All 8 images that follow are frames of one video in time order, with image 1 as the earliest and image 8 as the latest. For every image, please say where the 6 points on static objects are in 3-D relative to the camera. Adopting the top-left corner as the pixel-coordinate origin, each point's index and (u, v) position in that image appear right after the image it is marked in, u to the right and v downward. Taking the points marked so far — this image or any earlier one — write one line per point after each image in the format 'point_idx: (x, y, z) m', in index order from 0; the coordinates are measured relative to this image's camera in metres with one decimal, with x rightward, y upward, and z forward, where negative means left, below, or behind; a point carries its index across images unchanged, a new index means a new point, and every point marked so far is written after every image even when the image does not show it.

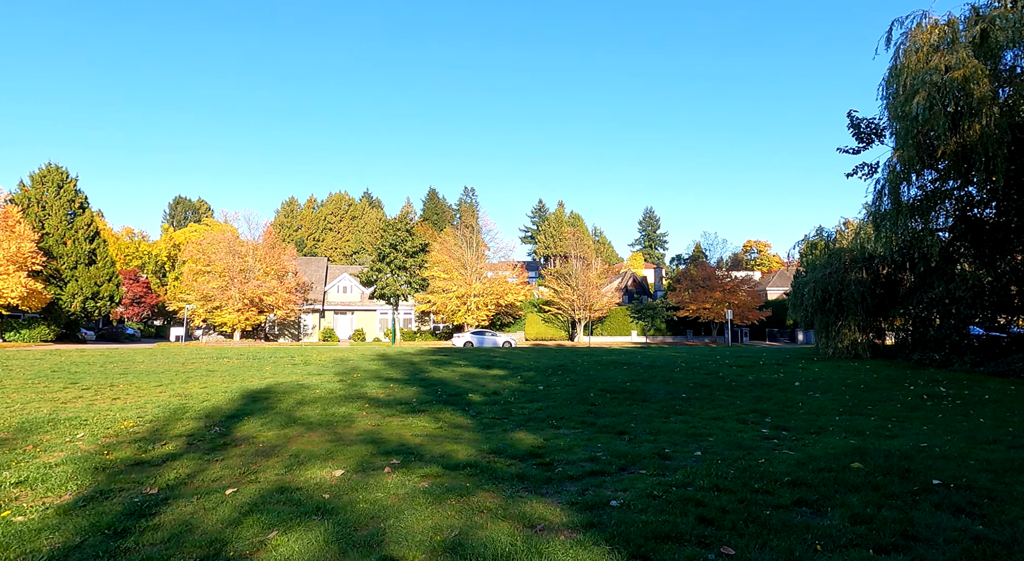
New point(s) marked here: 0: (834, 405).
0: (+5.2, -2.0, +10.3) m
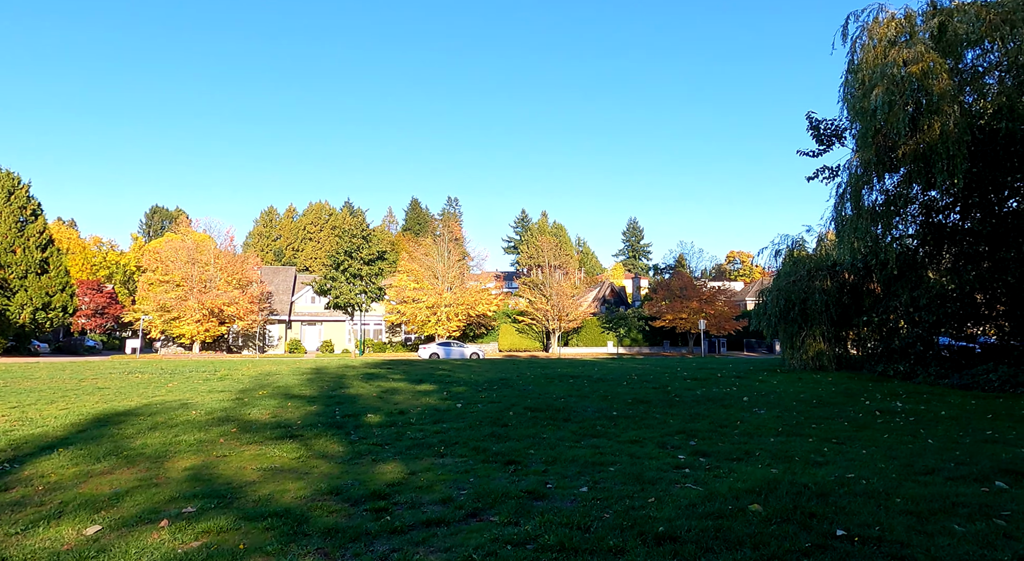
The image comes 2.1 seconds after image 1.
0: (+3.9, -2.1, +9.4) m
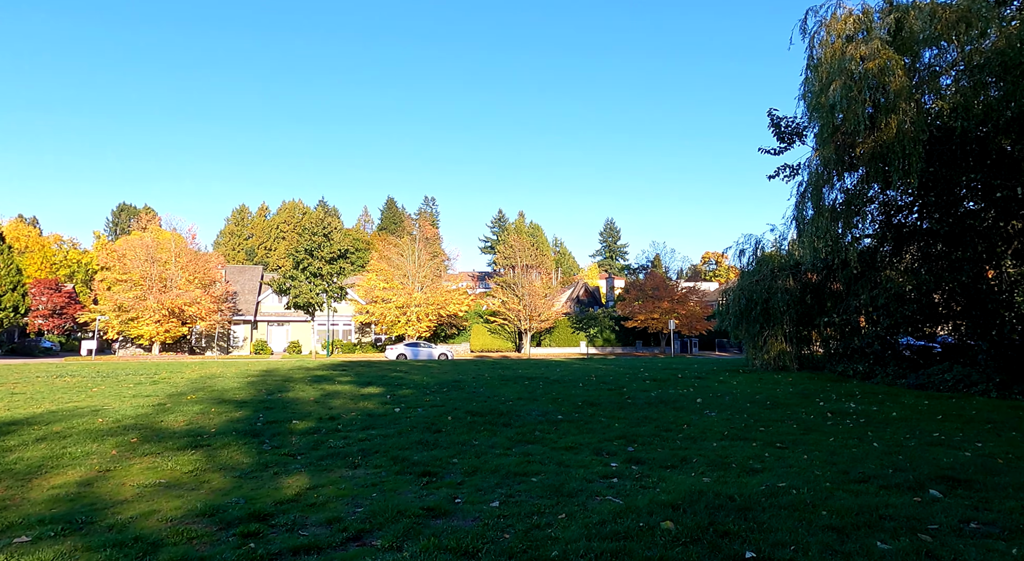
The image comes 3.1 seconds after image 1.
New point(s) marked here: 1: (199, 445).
0: (+3.0, -2.1, +9.2) m
1: (-3.1, -1.6, +6.3) m
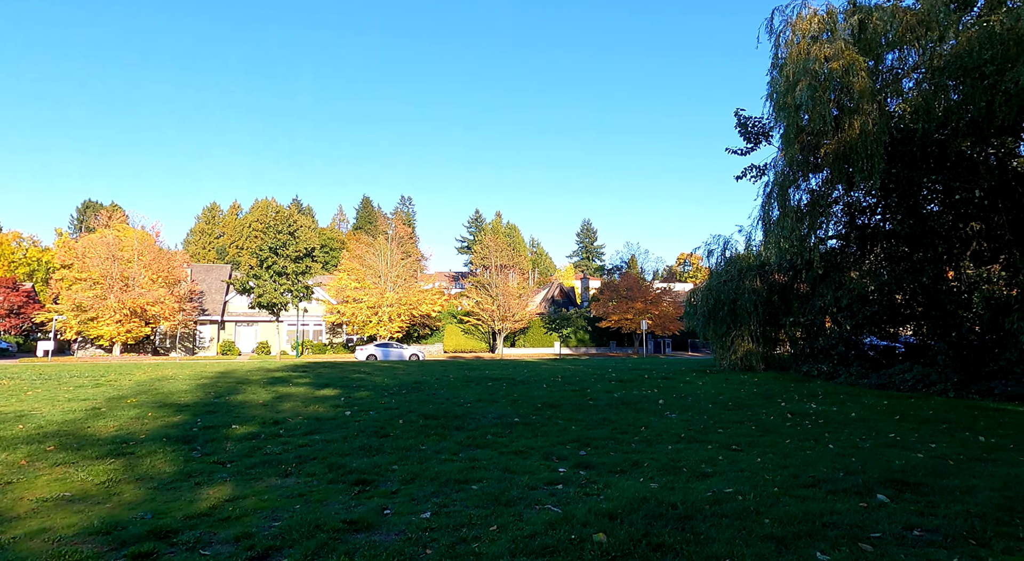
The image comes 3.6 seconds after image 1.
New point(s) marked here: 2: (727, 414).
0: (+2.4, -2.1, +9.0) m
1: (-3.6, -1.6, +5.9) m
2: (+3.7, -2.3, +10.9) m
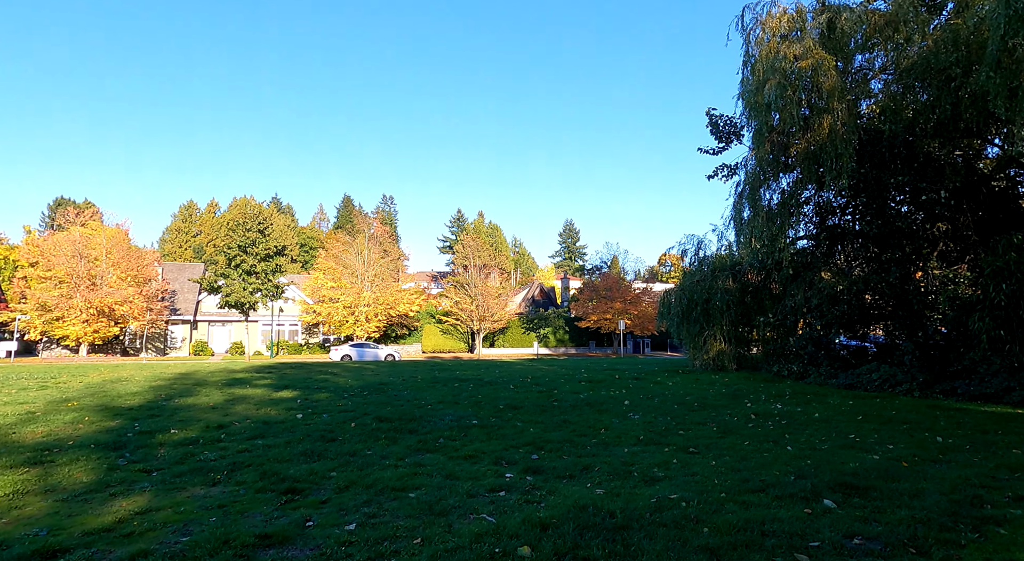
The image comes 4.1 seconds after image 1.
0: (+1.8, -2.1, +8.8) m
1: (-4.1, -1.6, +5.6) m
2: (+3.0, -2.3, +10.8) m
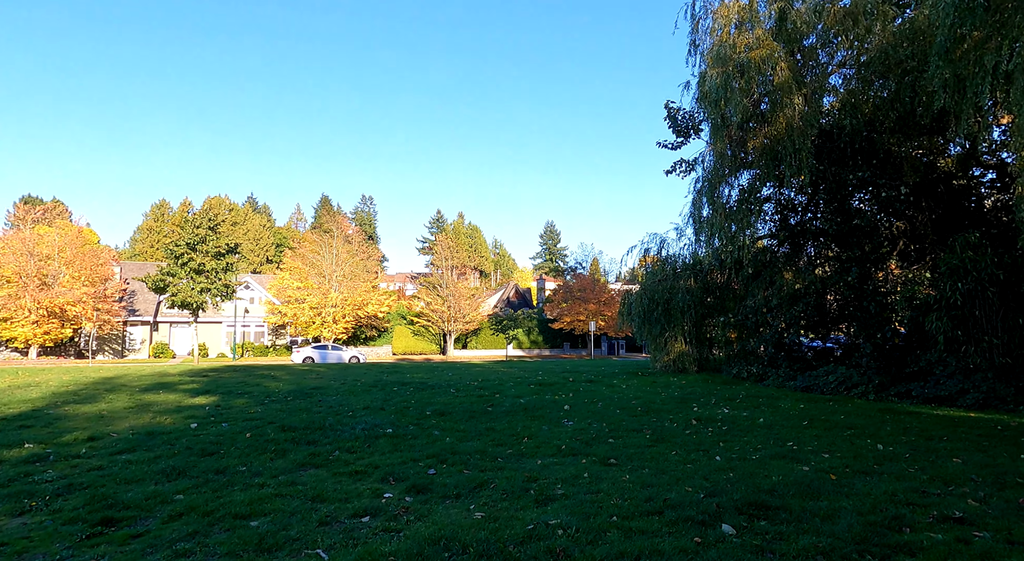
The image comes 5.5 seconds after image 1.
0: (+0.7, -2.1, +8.2) m
1: (-5.1, -1.5, +4.8) m
2: (+1.9, -2.2, +10.2) m
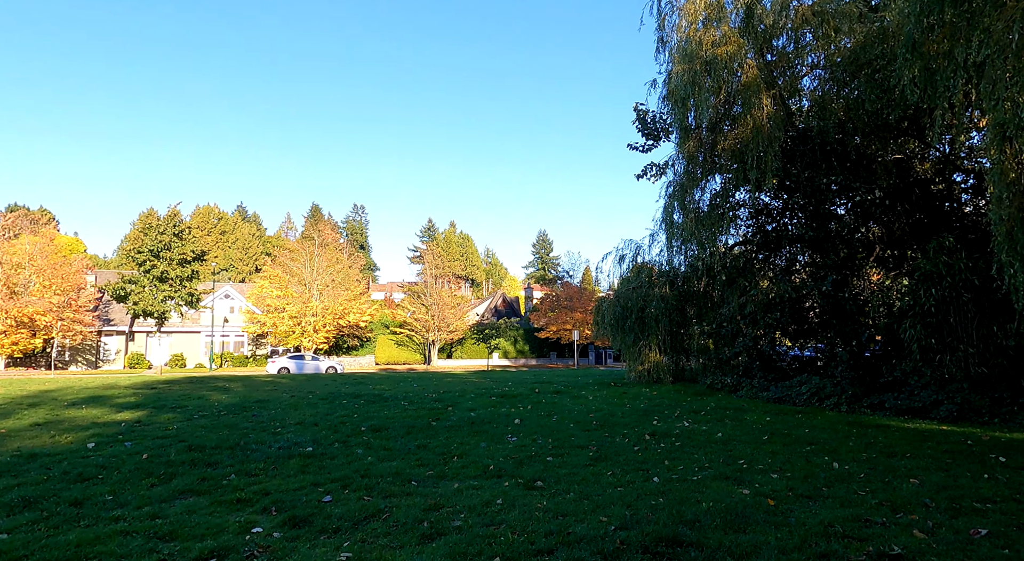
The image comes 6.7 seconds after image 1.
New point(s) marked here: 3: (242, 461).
0: (-0.2, -2.1, +7.6) m
1: (-5.9, -1.6, +4.1) m
2: (+1.0, -2.3, +9.6) m
3: (-2.9, -2.0, +7.0) m
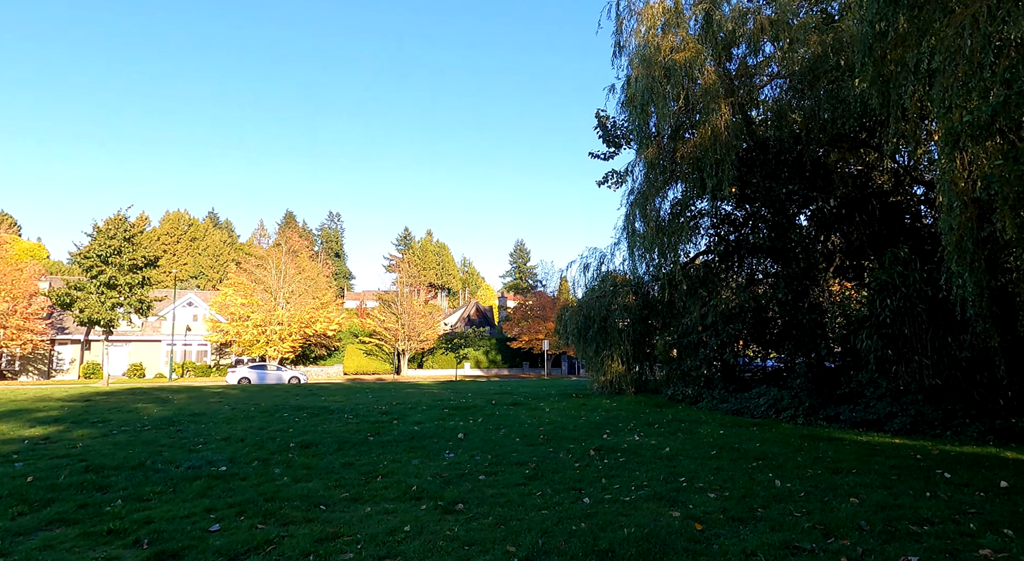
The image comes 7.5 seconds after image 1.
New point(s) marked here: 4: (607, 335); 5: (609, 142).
0: (-1.0, -2.2, +7.1) m
1: (-6.6, -1.6, +3.4) m
2: (+0.1, -2.4, +9.1) m
3: (-3.7, -2.0, +6.4) m
4: (+2.7, -1.7, +19.8) m
5: (+2.6, +3.8, +17.4) m
